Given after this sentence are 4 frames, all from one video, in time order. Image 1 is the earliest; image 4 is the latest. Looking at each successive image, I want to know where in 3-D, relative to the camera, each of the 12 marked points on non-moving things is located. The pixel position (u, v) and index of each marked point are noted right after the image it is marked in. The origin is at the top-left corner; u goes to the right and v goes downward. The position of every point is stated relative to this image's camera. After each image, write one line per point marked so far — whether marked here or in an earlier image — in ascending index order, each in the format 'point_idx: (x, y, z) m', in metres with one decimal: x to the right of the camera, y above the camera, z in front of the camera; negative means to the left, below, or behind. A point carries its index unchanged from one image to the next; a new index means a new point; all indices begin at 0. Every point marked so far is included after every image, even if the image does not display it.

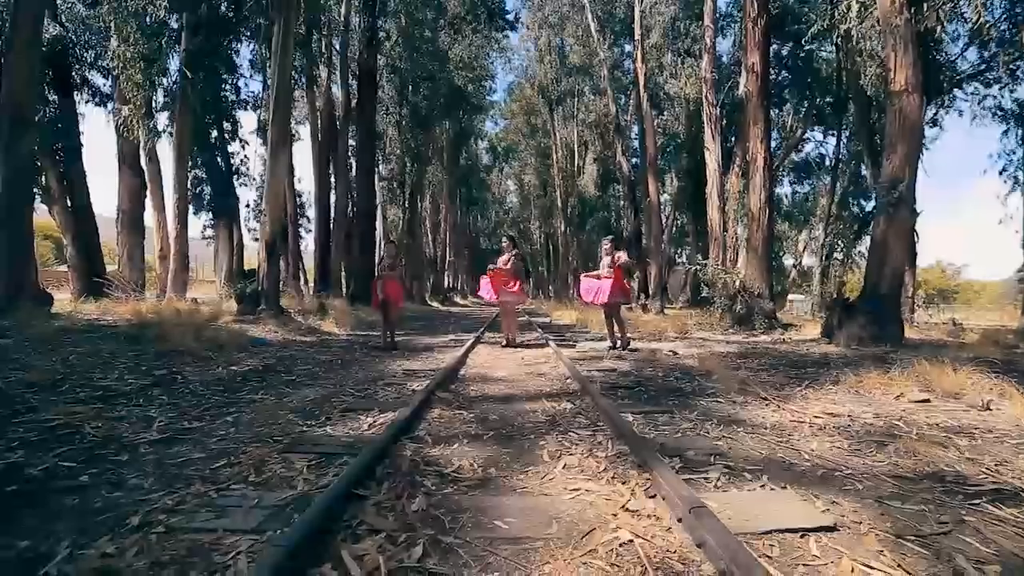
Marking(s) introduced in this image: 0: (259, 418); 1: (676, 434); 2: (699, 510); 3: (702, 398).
0: (-3.3, -1.7, +6.1) m
1: (+1.9, -1.6, +5.3) m
2: (+1.2, -1.4, +3.0) m
3: (+2.9, -1.7, +7.3) m
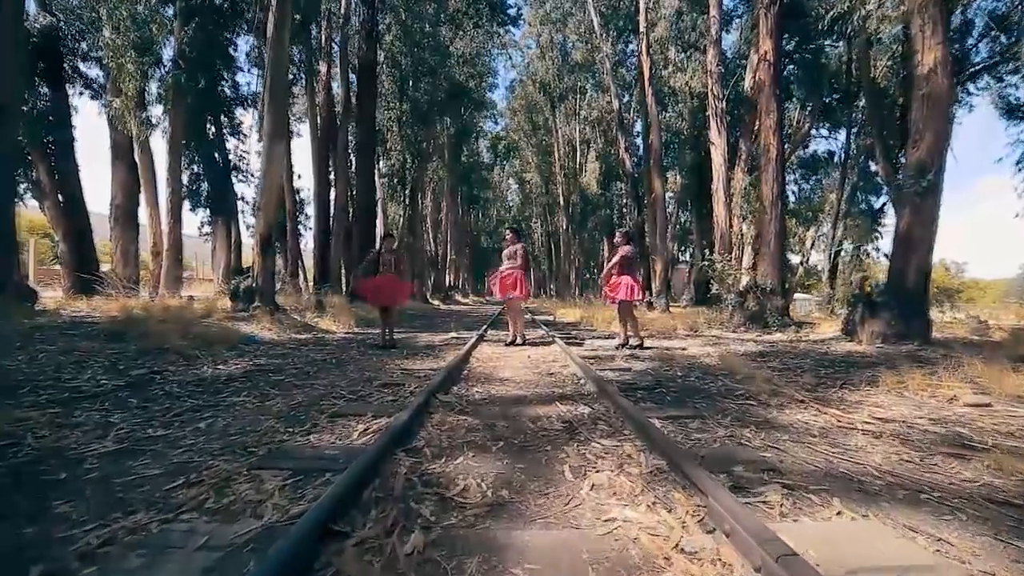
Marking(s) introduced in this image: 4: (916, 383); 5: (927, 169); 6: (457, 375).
0: (-3.2, -1.6, +5.4) m
1: (+2.0, -1.5, +4.6) m
2: (+1.3, -1.3, +2.3) m
3: (+3.0, -1.6, +6.6) m
4: (+6.1, -1.4, +7.1) m
5: (+10.6, +3.0, +12.1) m
6: (-0.9, -1.5, +8.0) m
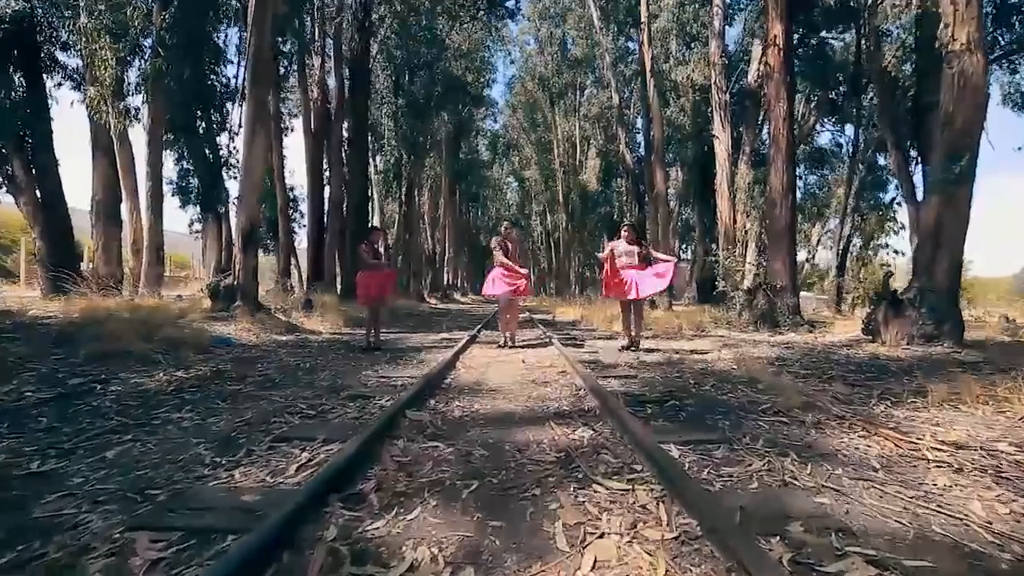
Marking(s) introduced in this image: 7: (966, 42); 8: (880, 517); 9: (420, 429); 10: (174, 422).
0: (-3.3, -1.5, +4.4) m
1: (+1.8, -1.5, +3.6) m
2: (+1.2, -1.3, +1.3) m
3: (+2.9, -1.5, +5.5) m
4: (+5.9, -1.4, +6.1) m
5: (+10.4, +3.1, +11.0) m
6: (-1.1, -1.4, +6.9) m
7: (+10.5, +5.7, +10.9) m
8: (+2.3, -1.5, +3.0) m
9: (-0.9, -1.4, +4.8) m
10: (-3.9, -1.5, +5.4) m
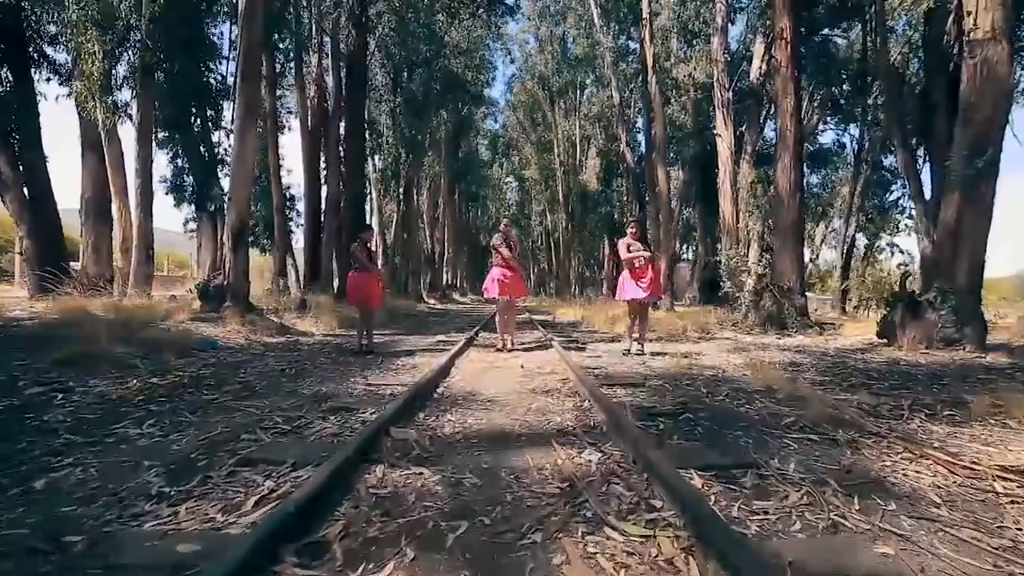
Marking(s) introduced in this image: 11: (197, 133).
0: (-3.3, -1.5, +3.8) m
1: (+1.8, -1.5, +3.0) m
2: (+1.1, -1.3, +0.7) m
3: (+2.8, -1.5, +4.9) m
4: (+5.9, -1.4, +5.5) m
5: (+10.4, +3.1, +10.4) m
6: (-1.1, -1.4, +6.3) m
7: (+10.4, +5.7, +10.3) m
8: (+2.3, -1.5, +2.4) m
9: (-1.0, -1.4, +4.2) m
10: (-3.9, -1.6, +4.8) m
11: (-13.3, +6.5, +19.7) m
